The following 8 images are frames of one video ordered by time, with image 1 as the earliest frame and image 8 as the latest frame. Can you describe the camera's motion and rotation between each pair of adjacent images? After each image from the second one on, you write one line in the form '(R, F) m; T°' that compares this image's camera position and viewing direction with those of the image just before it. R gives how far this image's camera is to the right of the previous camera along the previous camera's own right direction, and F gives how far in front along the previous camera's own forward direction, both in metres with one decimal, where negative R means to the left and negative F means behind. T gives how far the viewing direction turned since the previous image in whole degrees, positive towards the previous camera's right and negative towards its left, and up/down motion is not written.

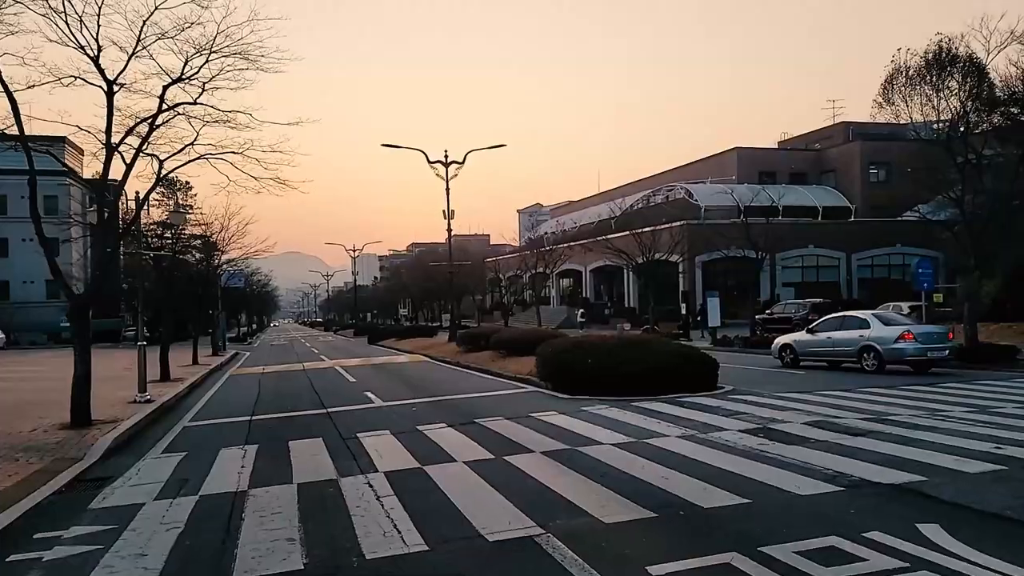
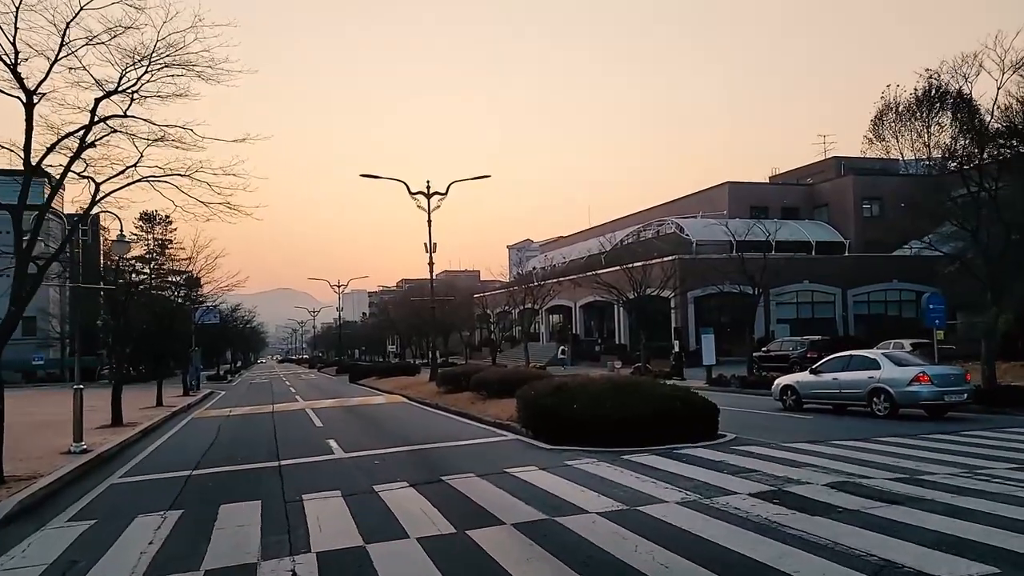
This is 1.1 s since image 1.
(+0.2, +1.5) m; +1°
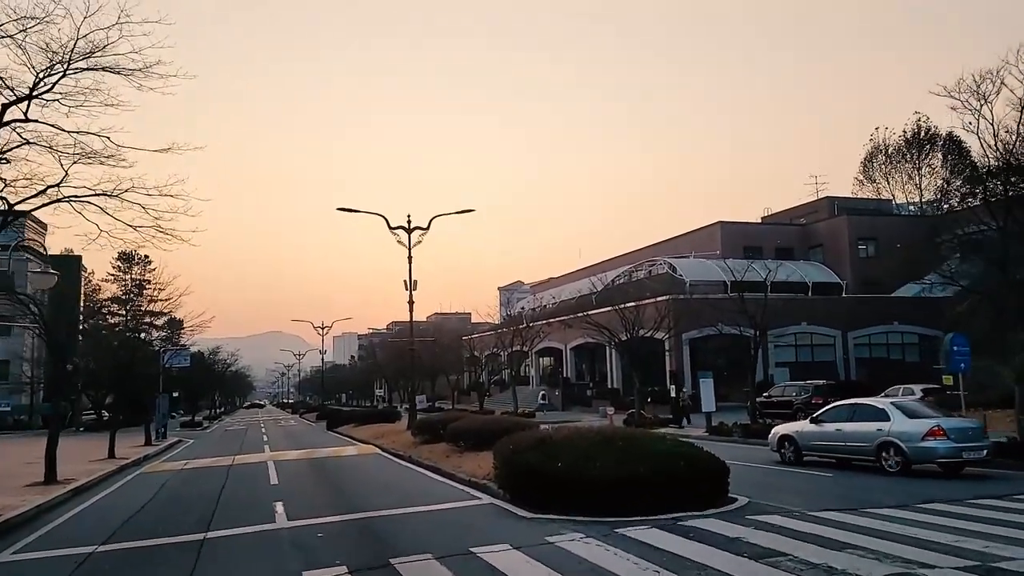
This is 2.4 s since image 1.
(+0.3, +1.9) m; +1°
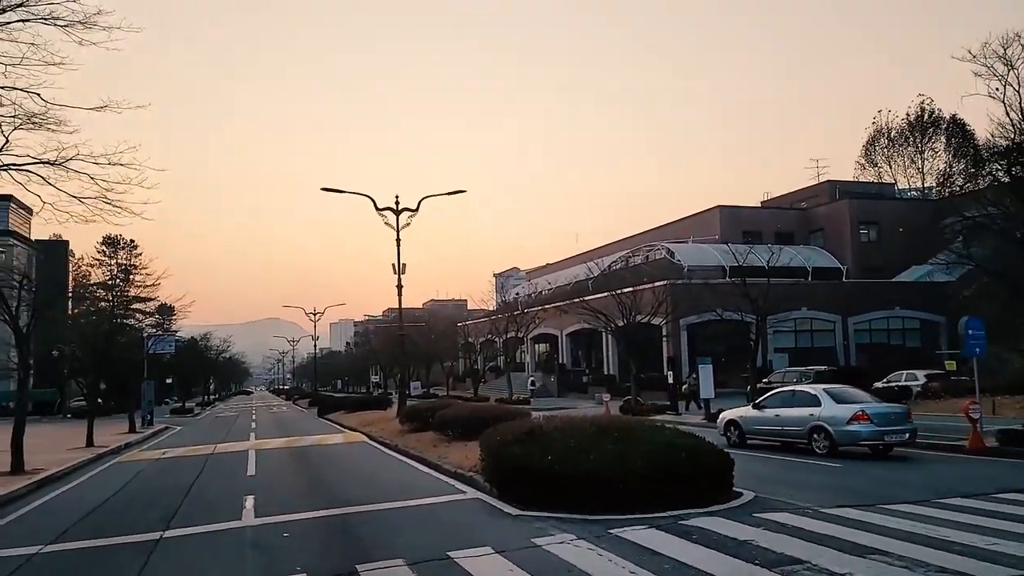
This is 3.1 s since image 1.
(+0.1, +0.9) m; 0°
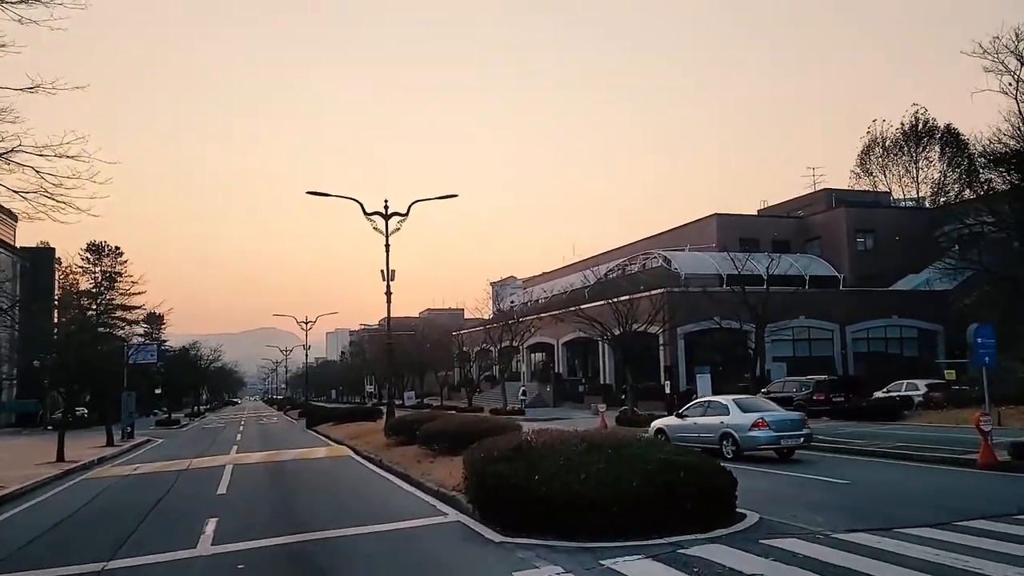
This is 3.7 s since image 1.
(+0.2, +0.9) m; 0°
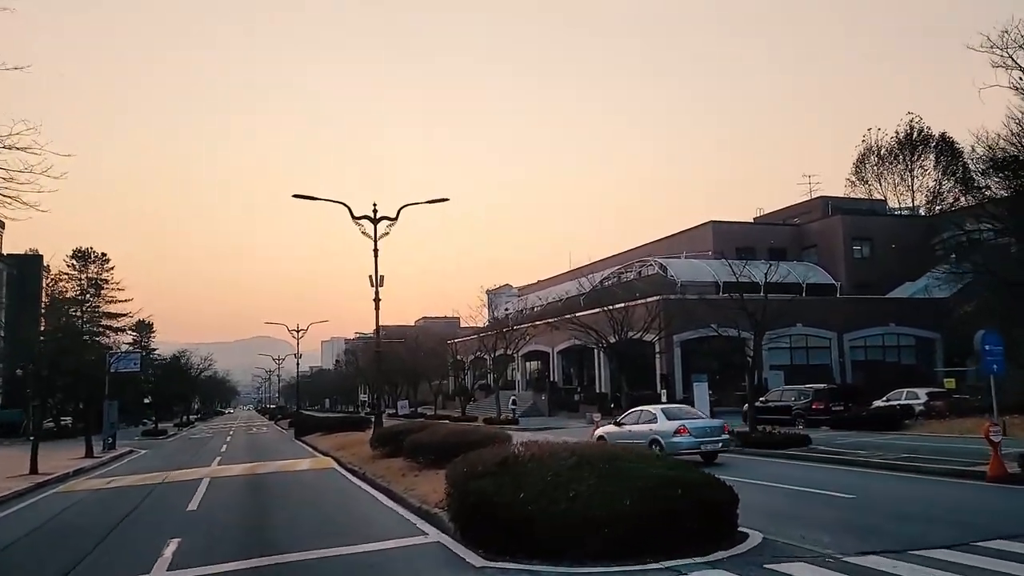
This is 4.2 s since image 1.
(+0.1, +0.7) m; 0°
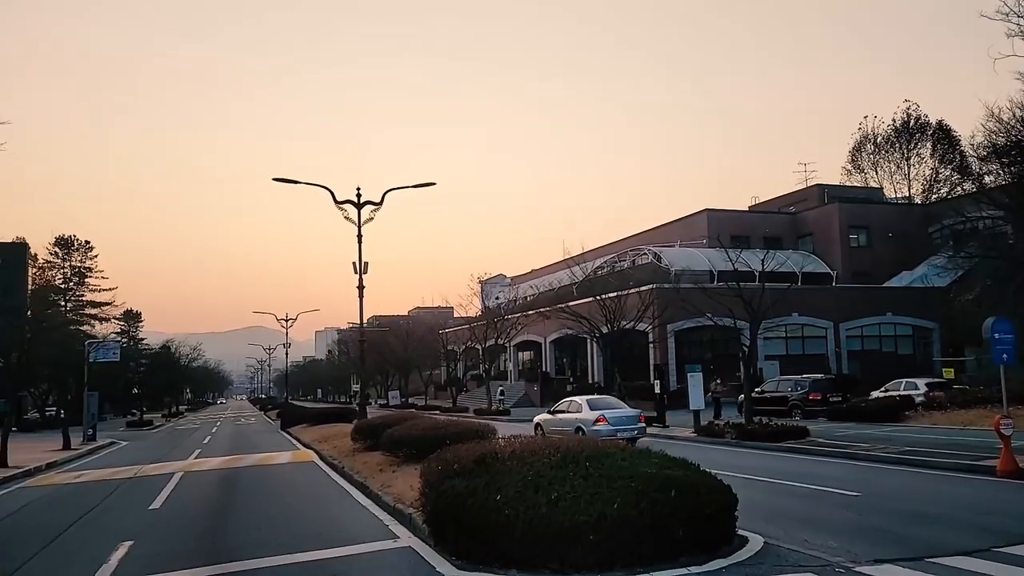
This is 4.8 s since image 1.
(+0.2, +0.8) m; 0°
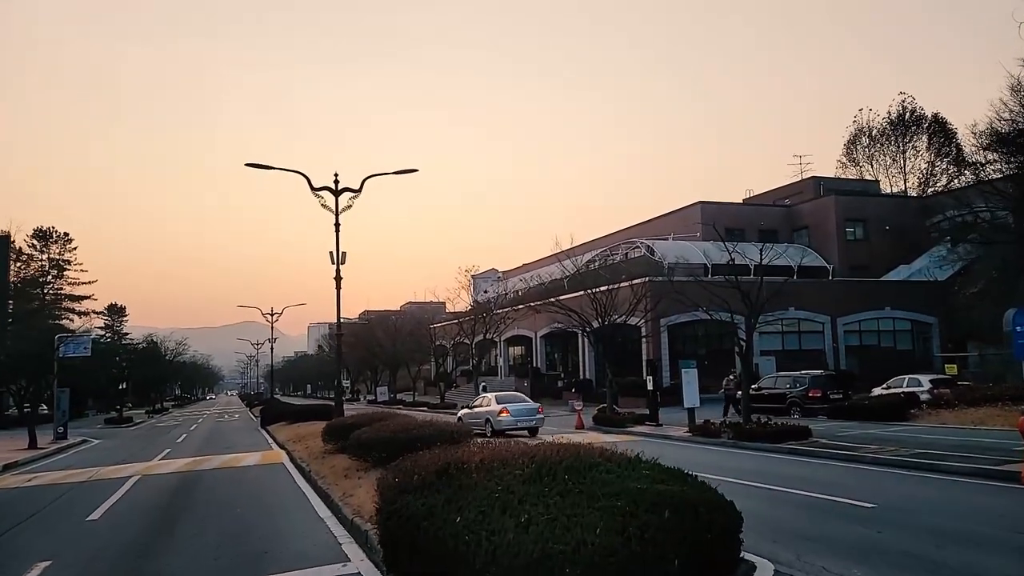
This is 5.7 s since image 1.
(+0.2, +1.3) m; 0°
